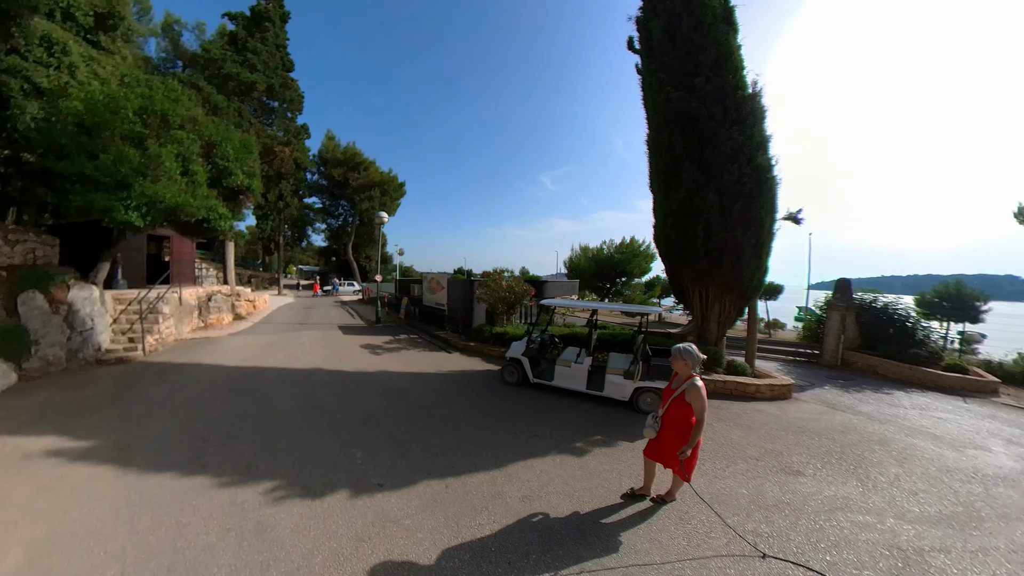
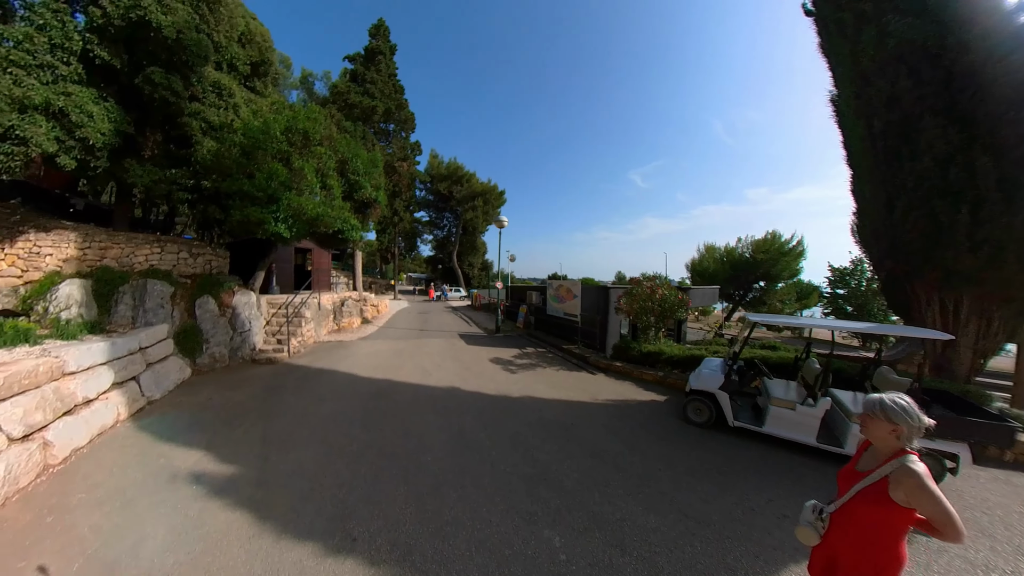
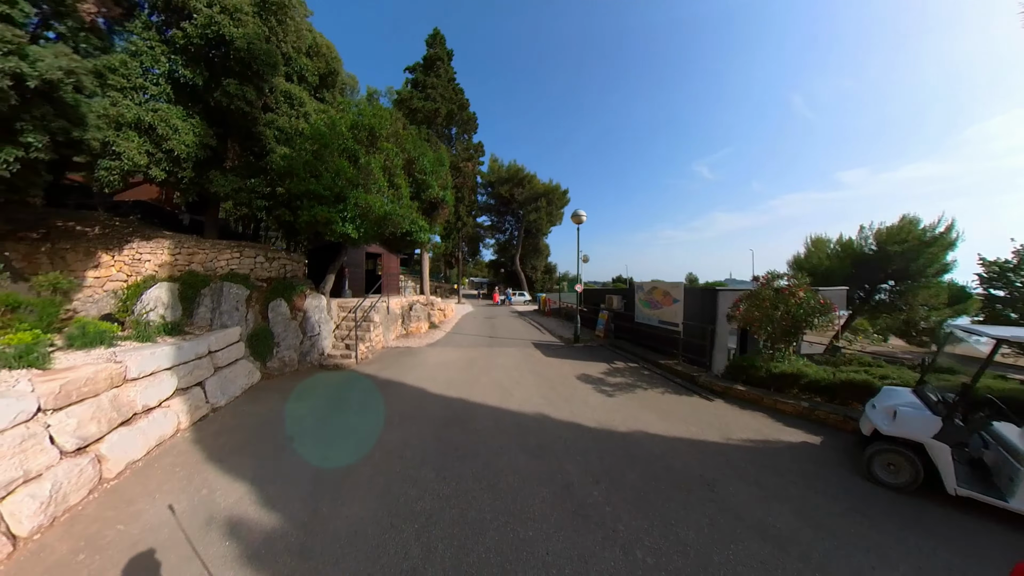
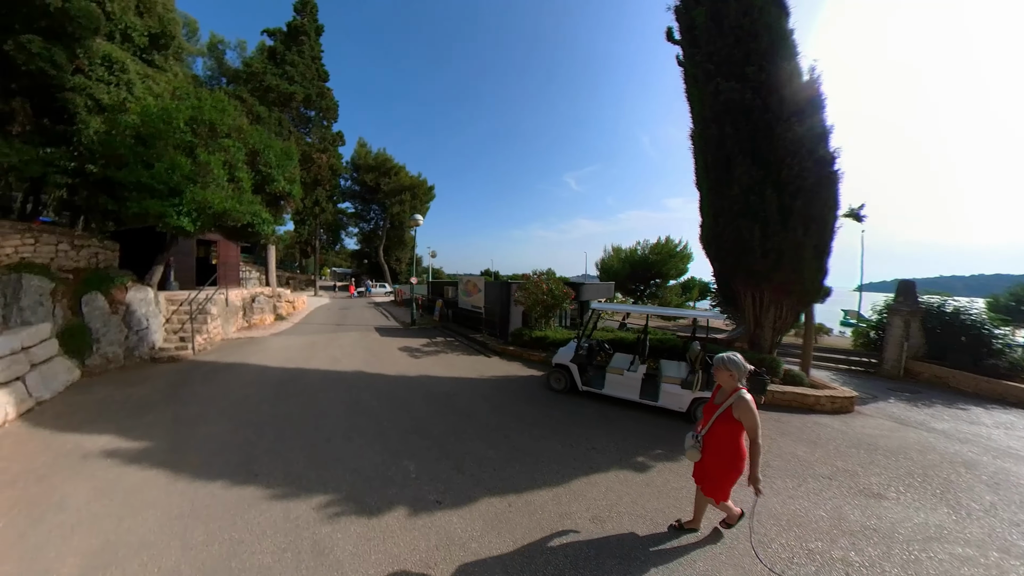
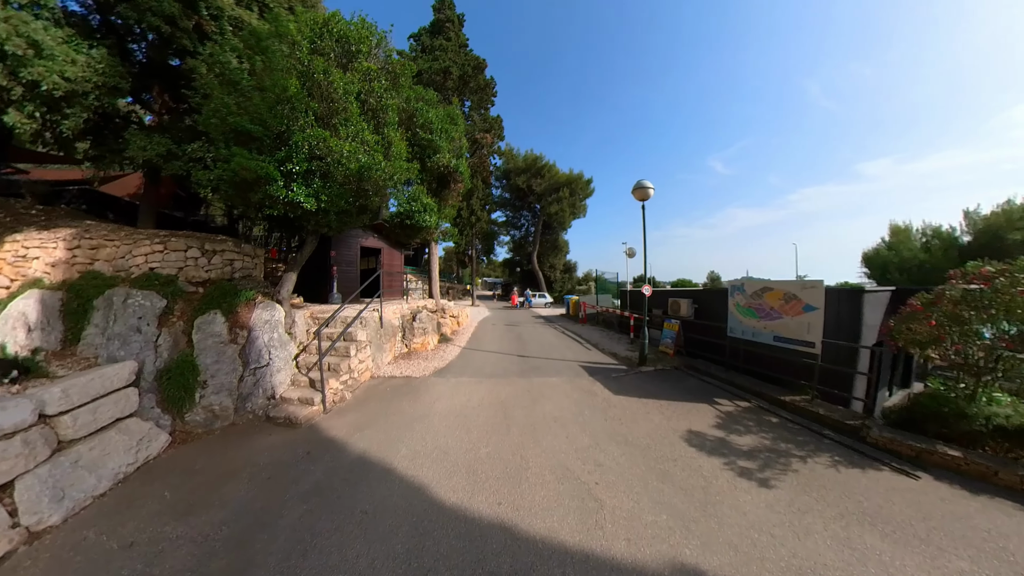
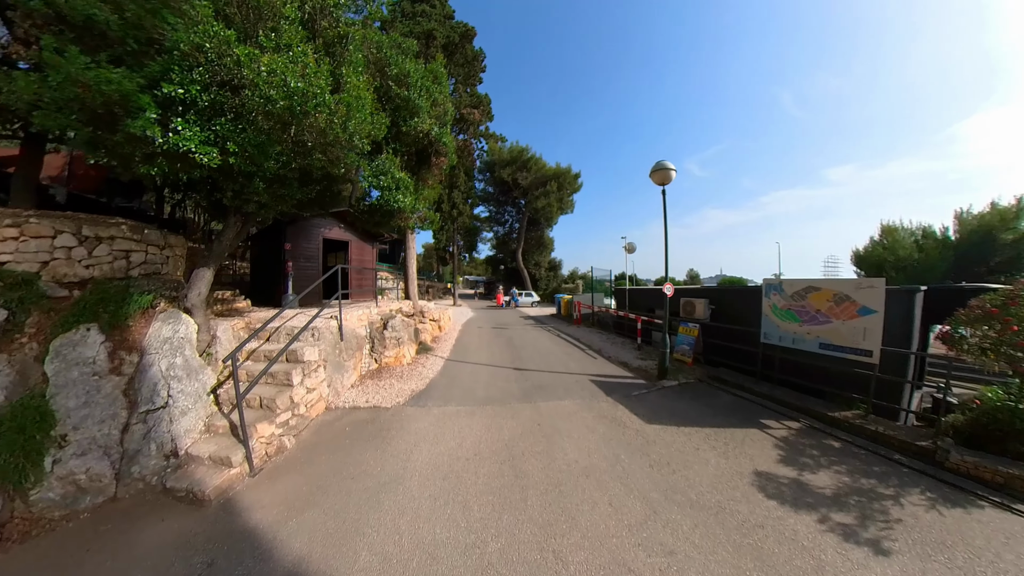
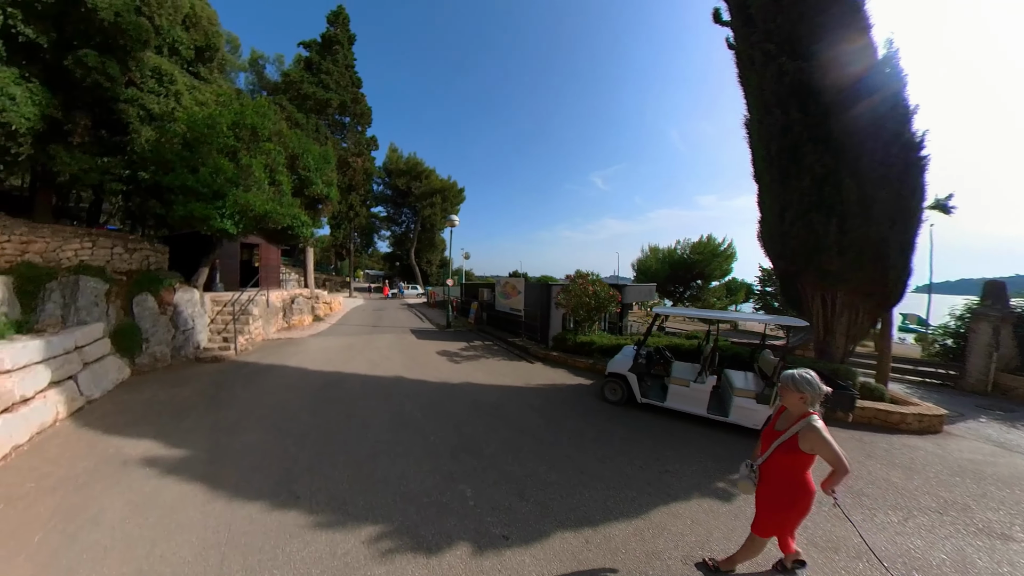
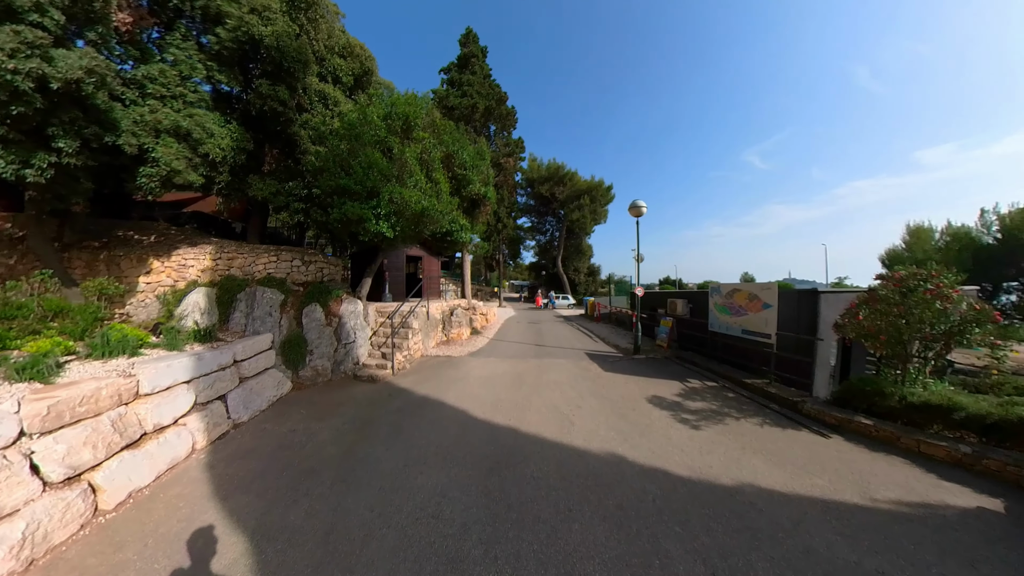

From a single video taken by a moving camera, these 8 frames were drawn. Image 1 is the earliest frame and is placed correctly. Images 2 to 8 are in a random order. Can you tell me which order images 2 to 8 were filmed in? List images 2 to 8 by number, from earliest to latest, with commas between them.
4, 7, 2, 3, 8, 5, 6
